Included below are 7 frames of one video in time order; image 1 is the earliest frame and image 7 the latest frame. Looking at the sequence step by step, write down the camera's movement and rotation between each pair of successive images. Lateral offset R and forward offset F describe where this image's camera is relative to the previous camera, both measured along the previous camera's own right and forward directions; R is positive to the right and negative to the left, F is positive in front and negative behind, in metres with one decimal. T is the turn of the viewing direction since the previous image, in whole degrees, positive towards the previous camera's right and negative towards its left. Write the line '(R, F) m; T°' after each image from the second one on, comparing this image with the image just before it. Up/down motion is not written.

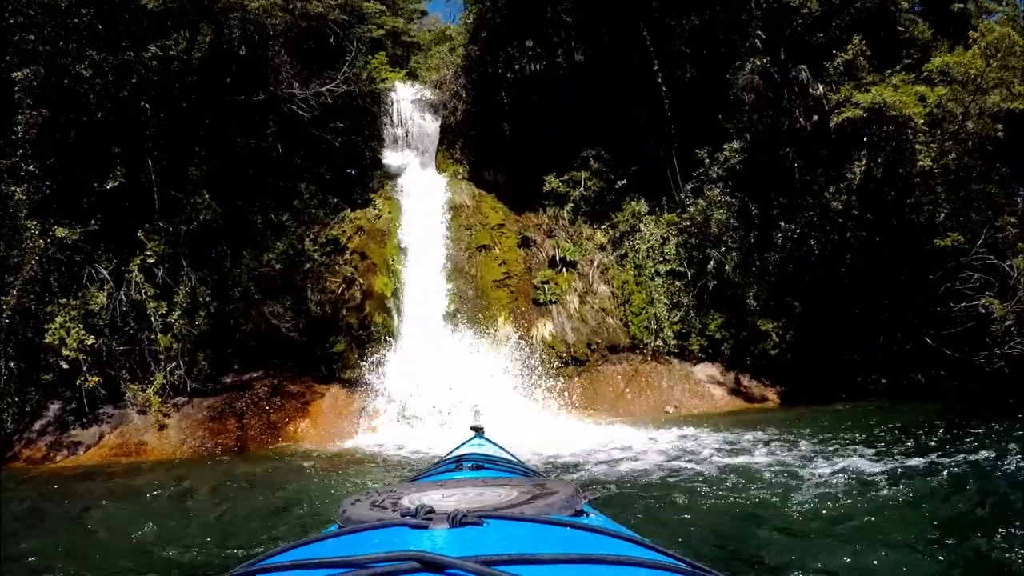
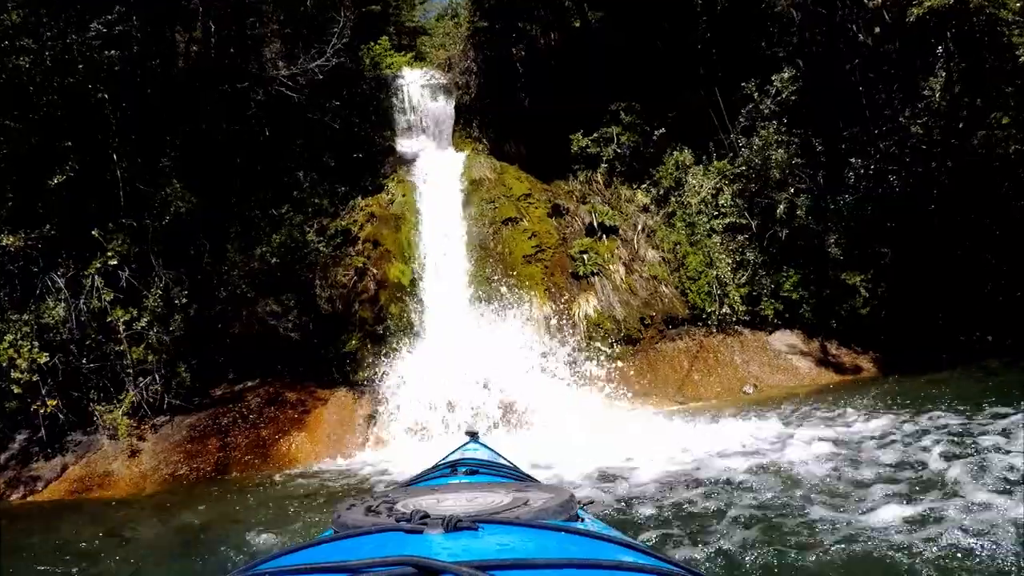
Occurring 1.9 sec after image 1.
(0.0, +1.6) m; -1°
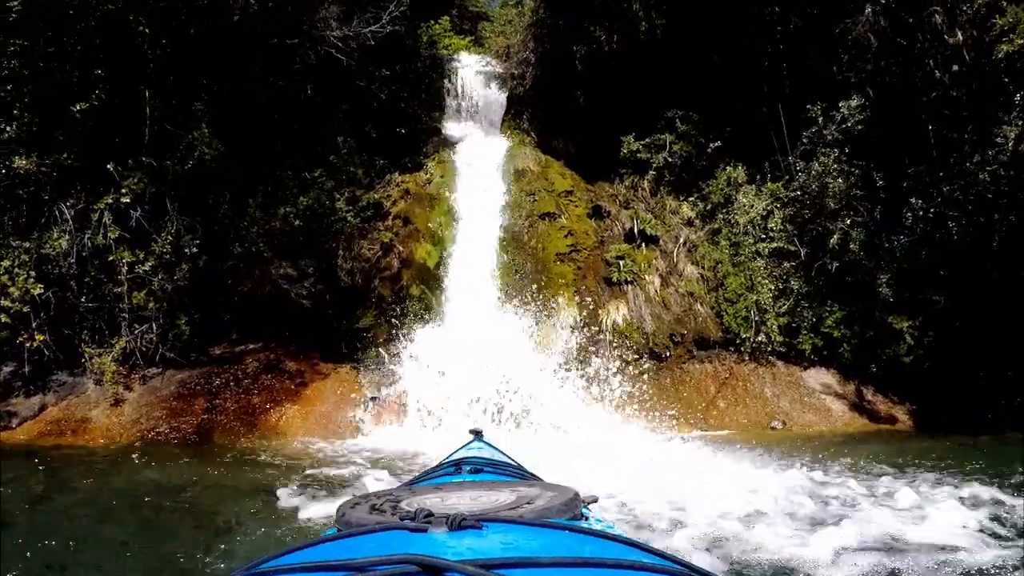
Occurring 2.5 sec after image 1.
(0.0, +0.5) m; -1°
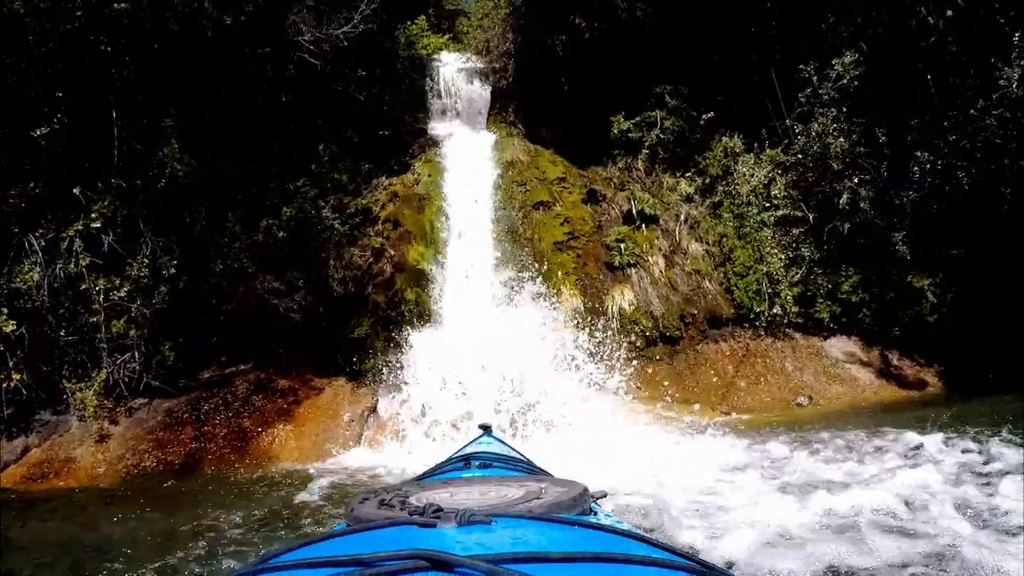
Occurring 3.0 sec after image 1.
(0.0, +0.4) m; 0°
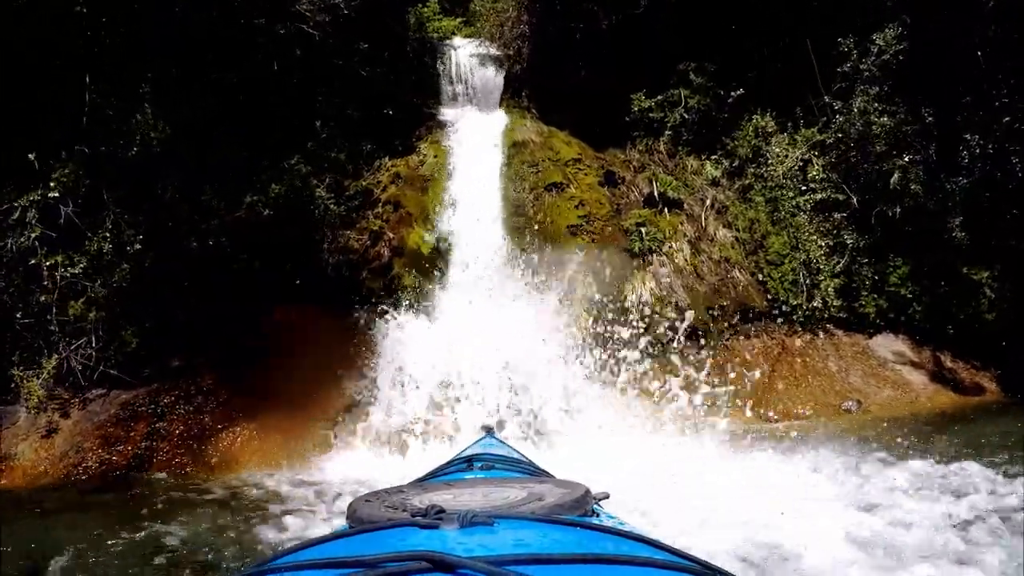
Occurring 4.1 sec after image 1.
(0.0, +0.8) m; 0°
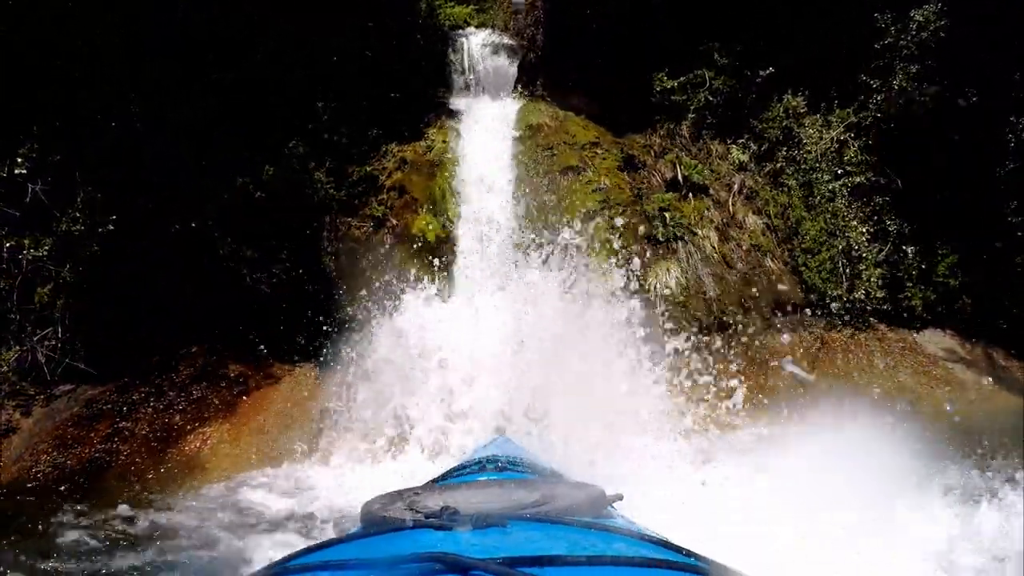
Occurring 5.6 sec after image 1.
(0.0, +0.6) m; -1°
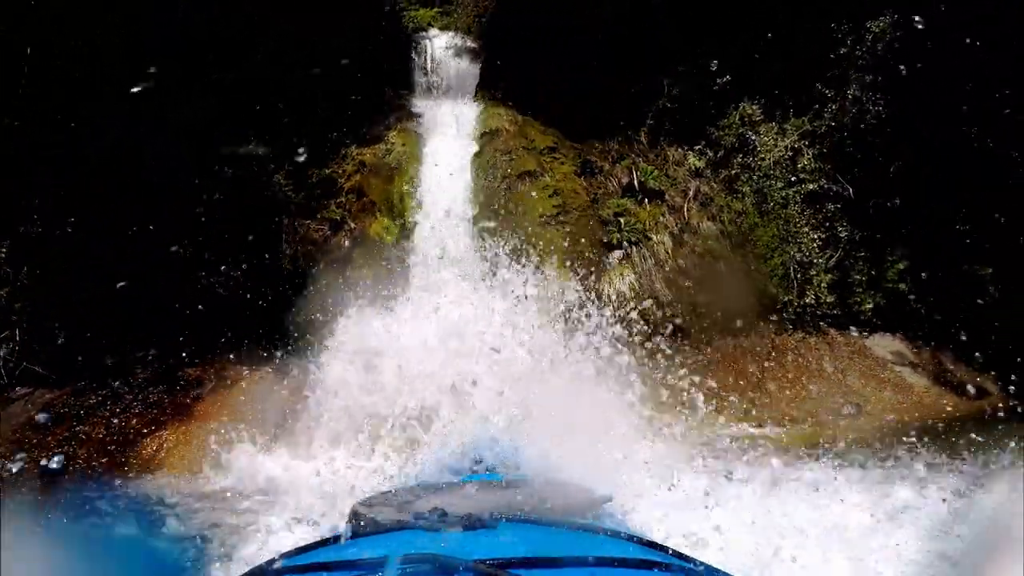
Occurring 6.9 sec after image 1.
(0.0, -0.1) m; +2°
